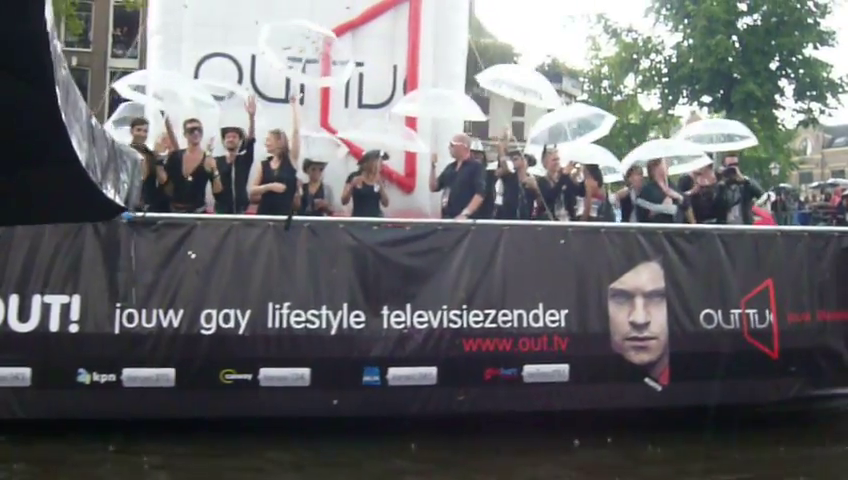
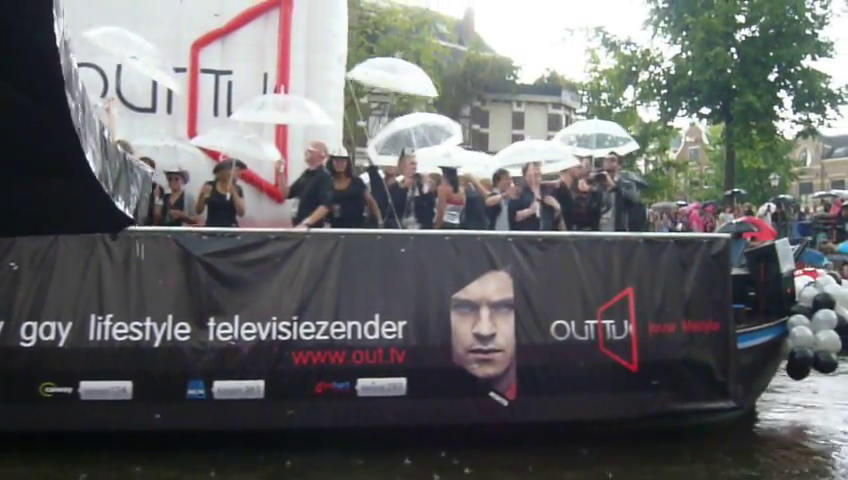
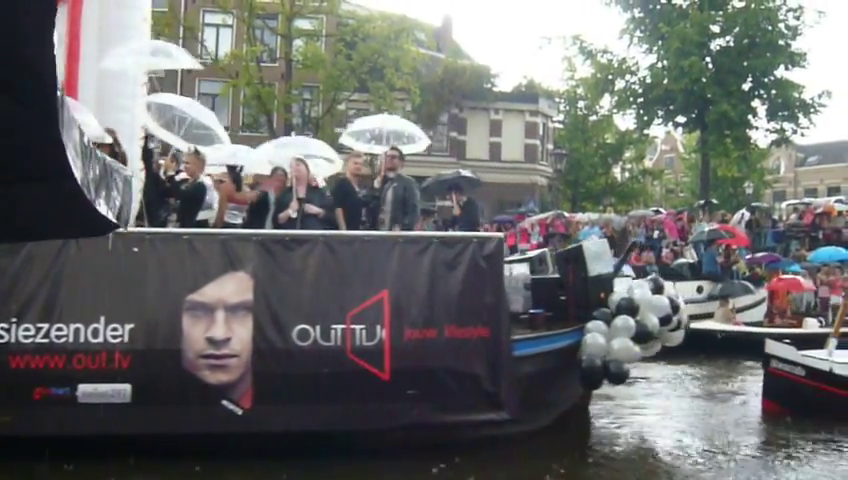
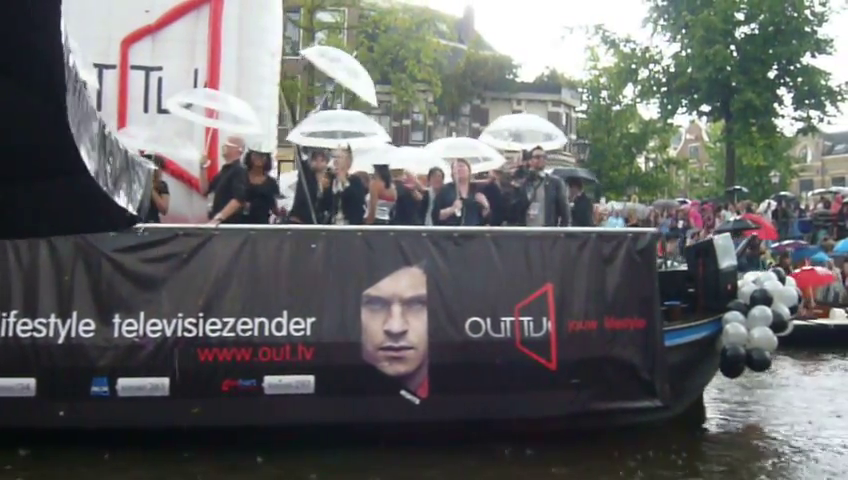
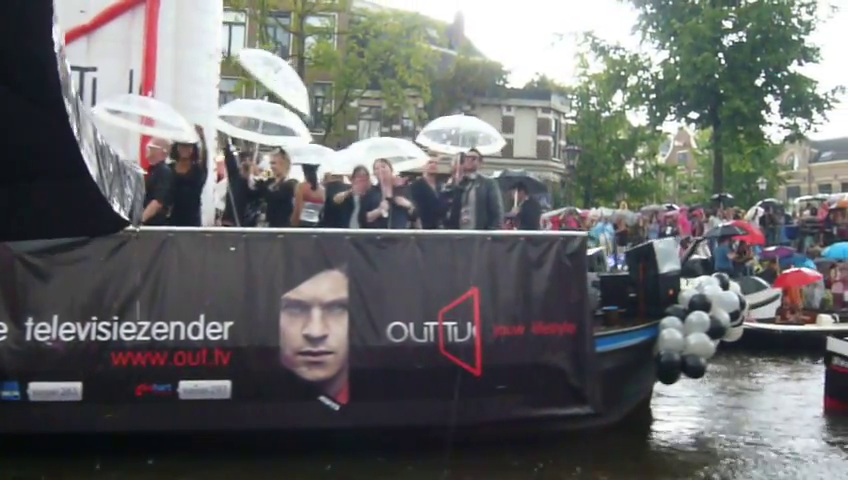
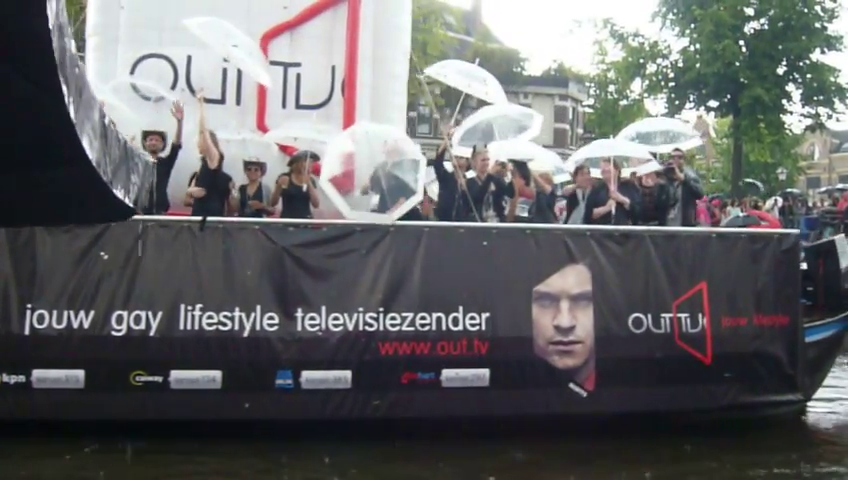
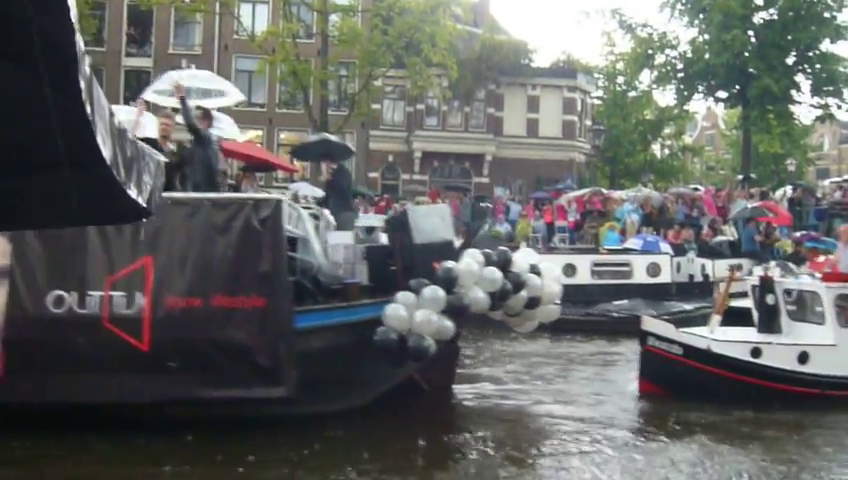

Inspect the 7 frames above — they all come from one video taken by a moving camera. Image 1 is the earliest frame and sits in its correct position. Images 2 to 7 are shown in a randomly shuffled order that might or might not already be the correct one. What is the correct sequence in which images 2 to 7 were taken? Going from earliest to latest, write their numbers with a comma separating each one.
6, 2, 4, 5, 3, 7
